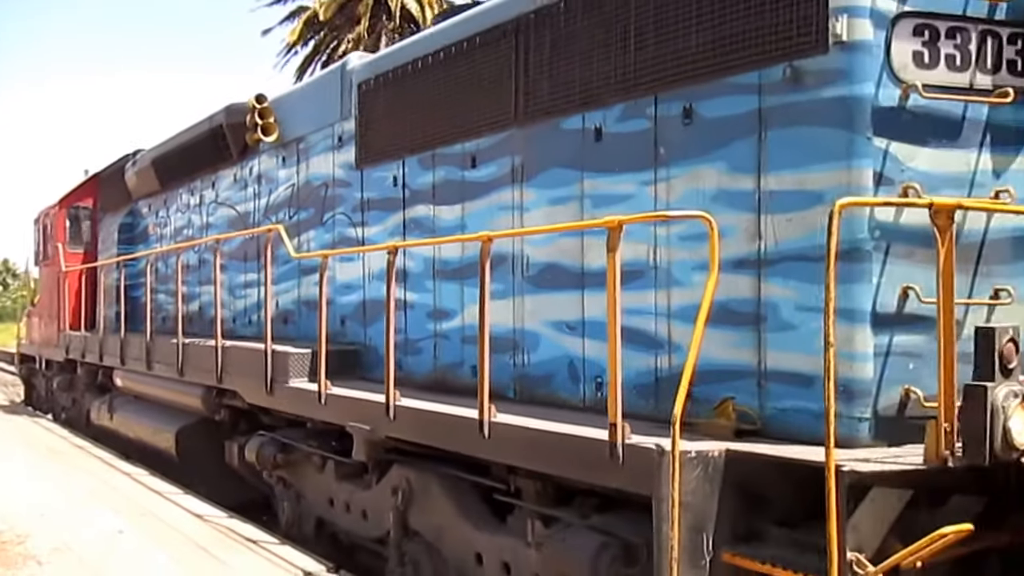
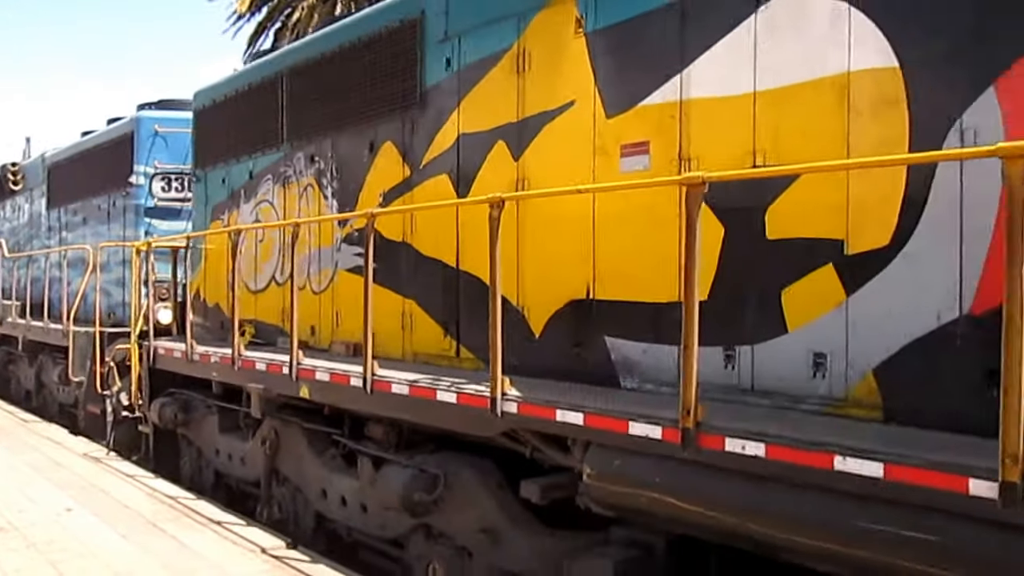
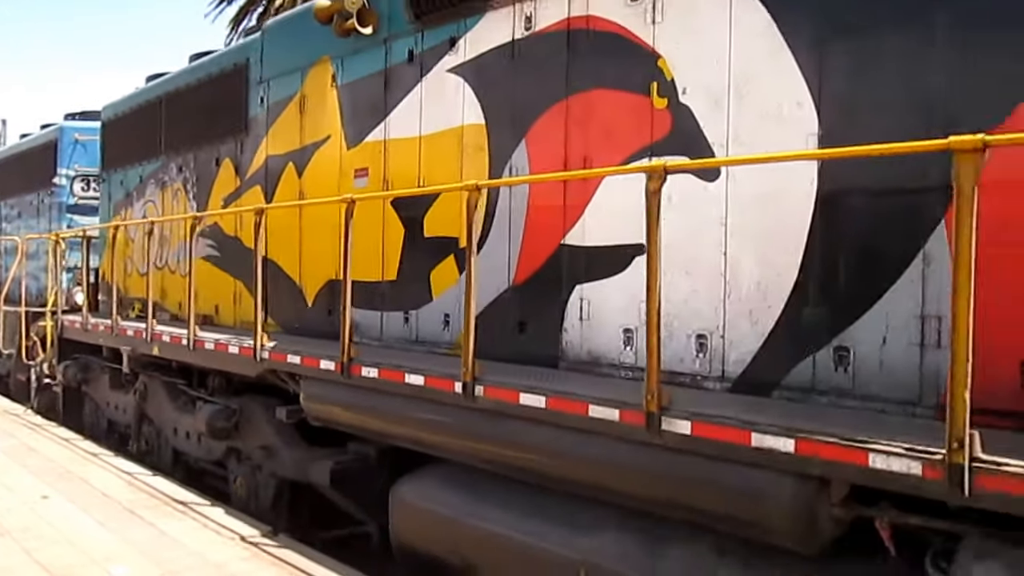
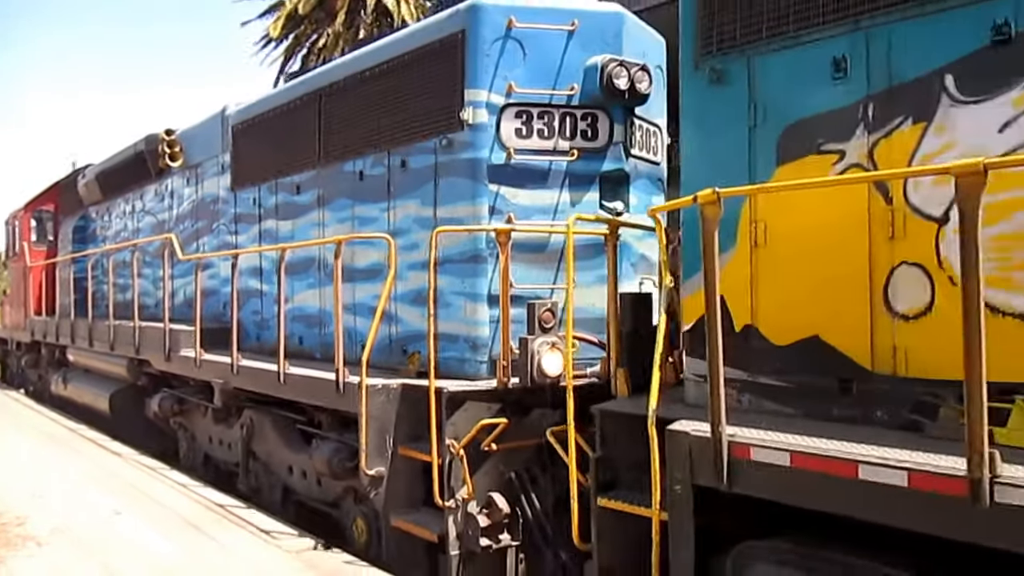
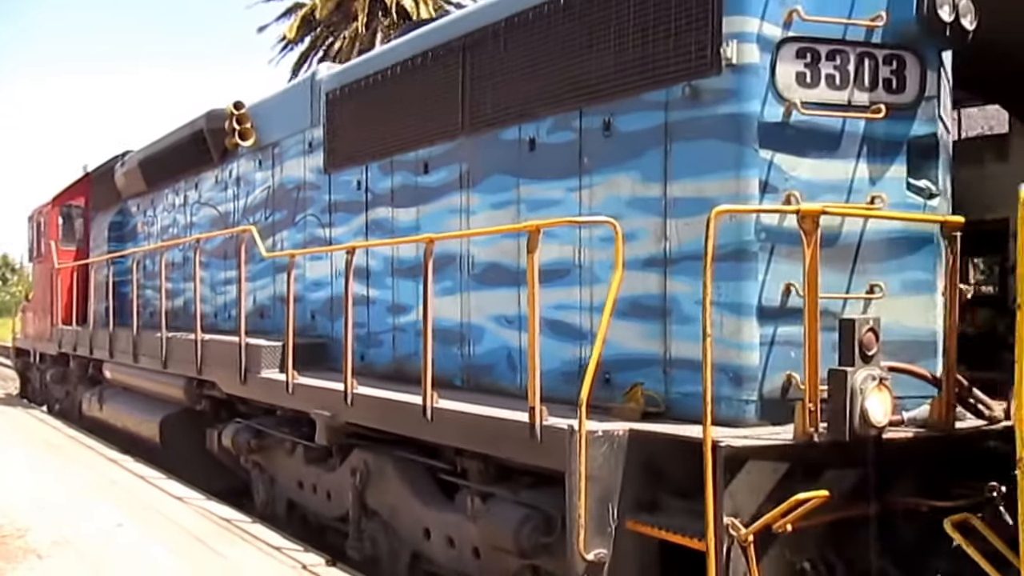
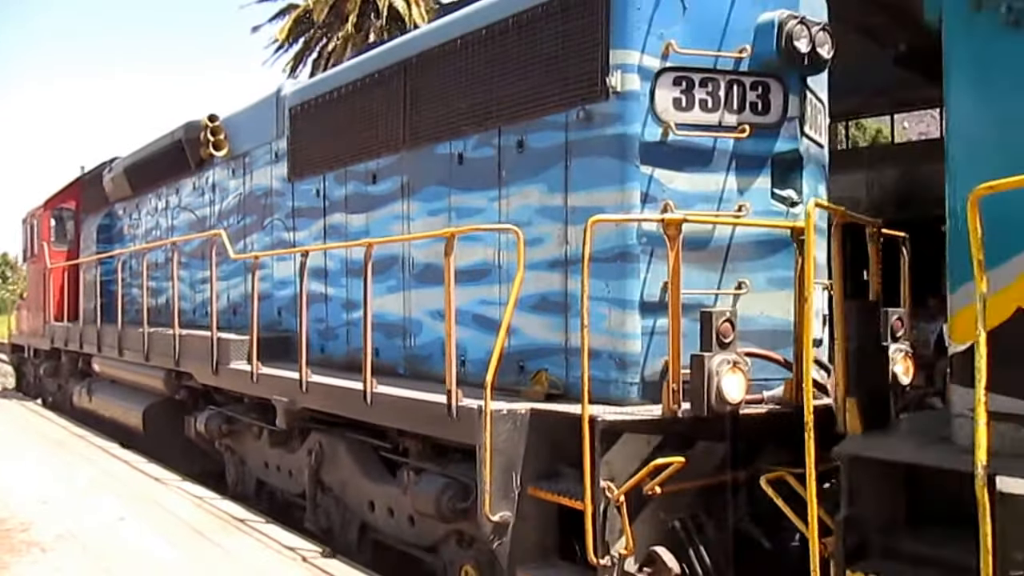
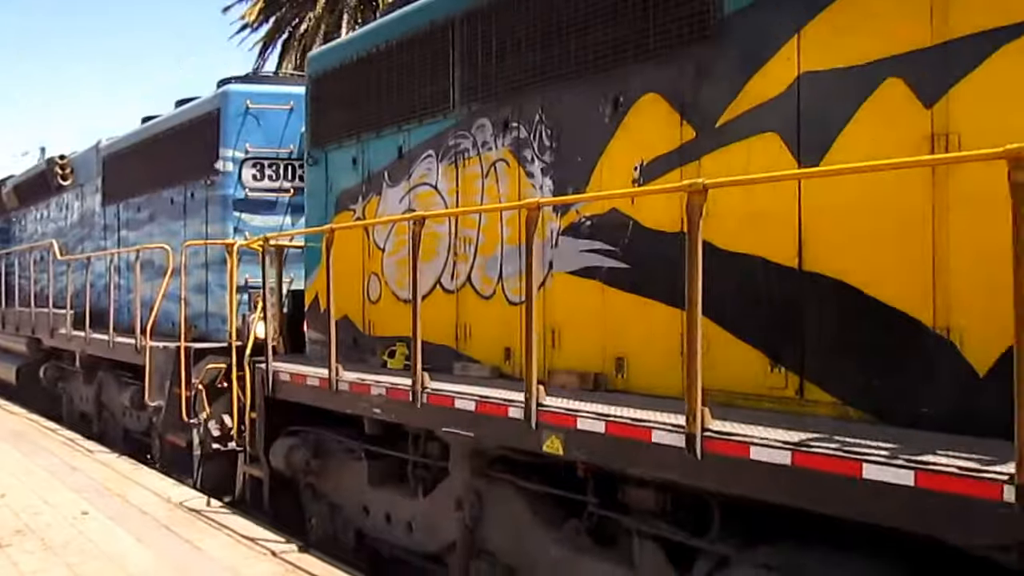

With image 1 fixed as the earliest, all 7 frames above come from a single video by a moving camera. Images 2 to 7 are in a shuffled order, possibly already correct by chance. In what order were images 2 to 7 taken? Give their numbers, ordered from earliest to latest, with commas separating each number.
5, 6, 4, 7, 2, 3
